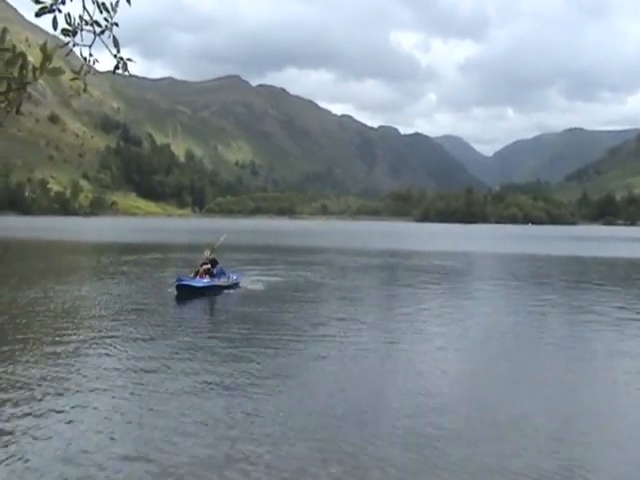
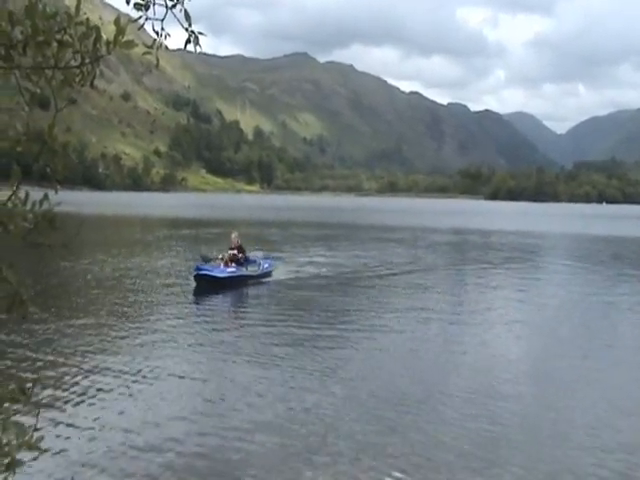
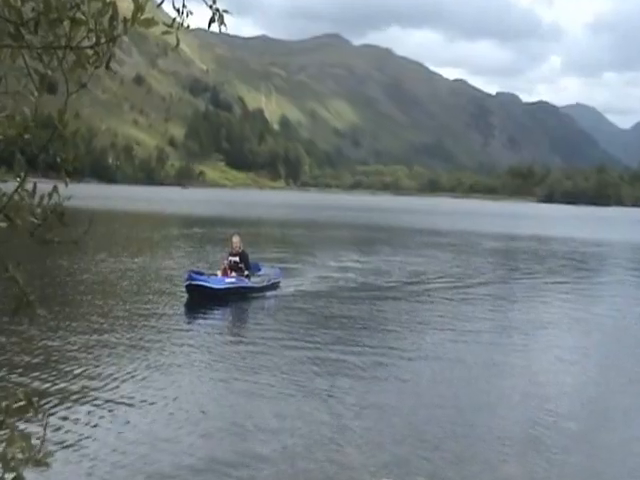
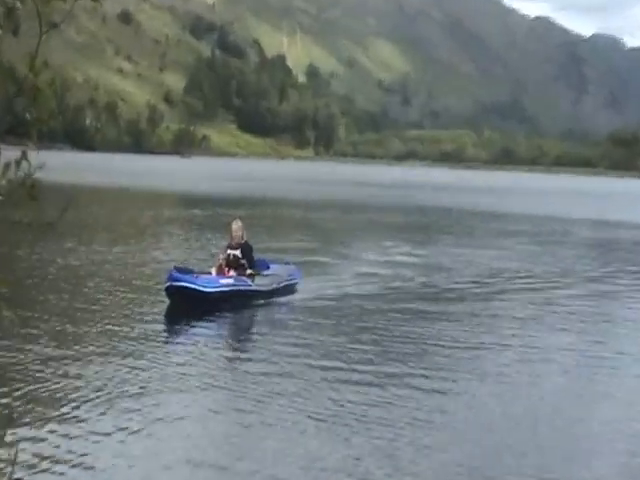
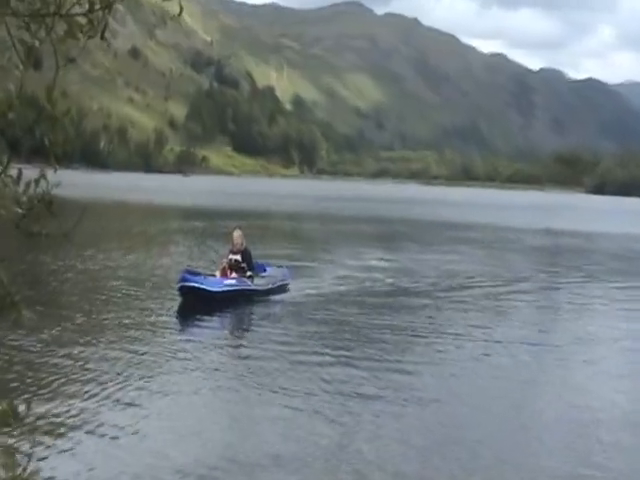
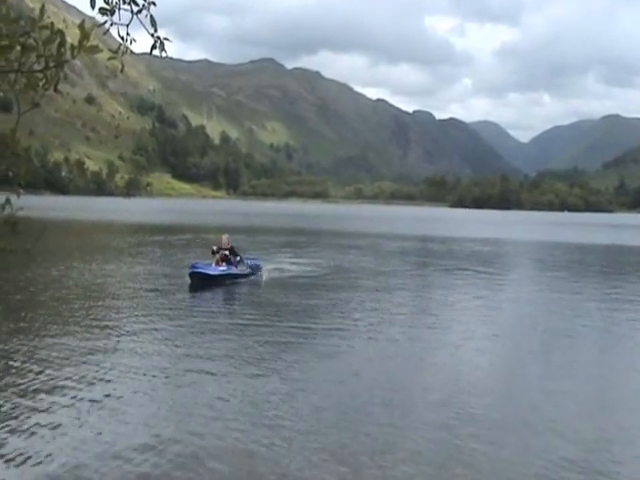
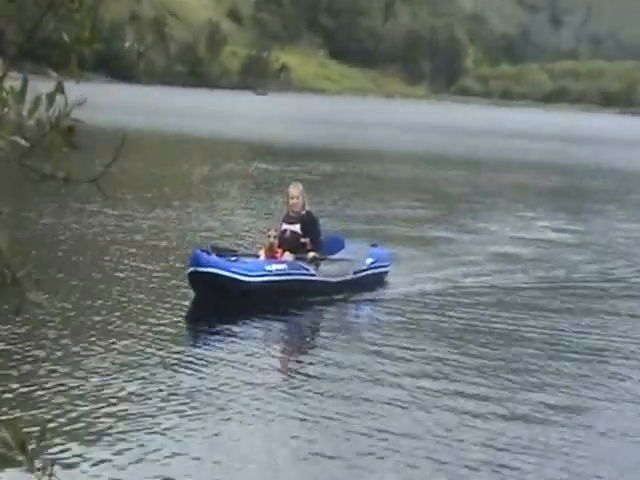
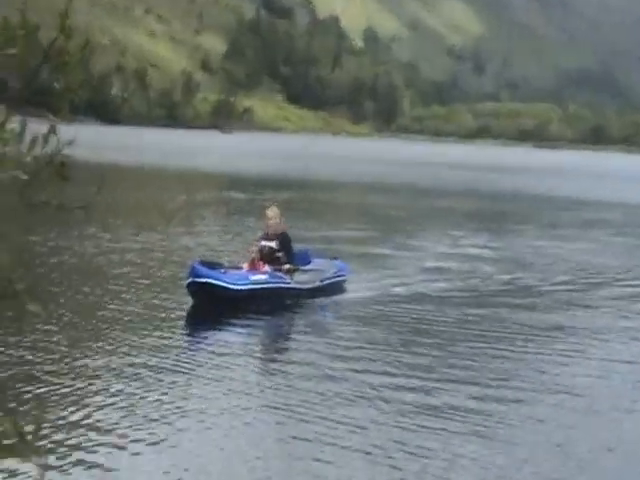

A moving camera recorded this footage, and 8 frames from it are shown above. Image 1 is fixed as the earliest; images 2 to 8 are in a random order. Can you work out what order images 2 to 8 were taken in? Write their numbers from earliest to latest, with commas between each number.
6, 2, 3, 5, 4, 8, 7
